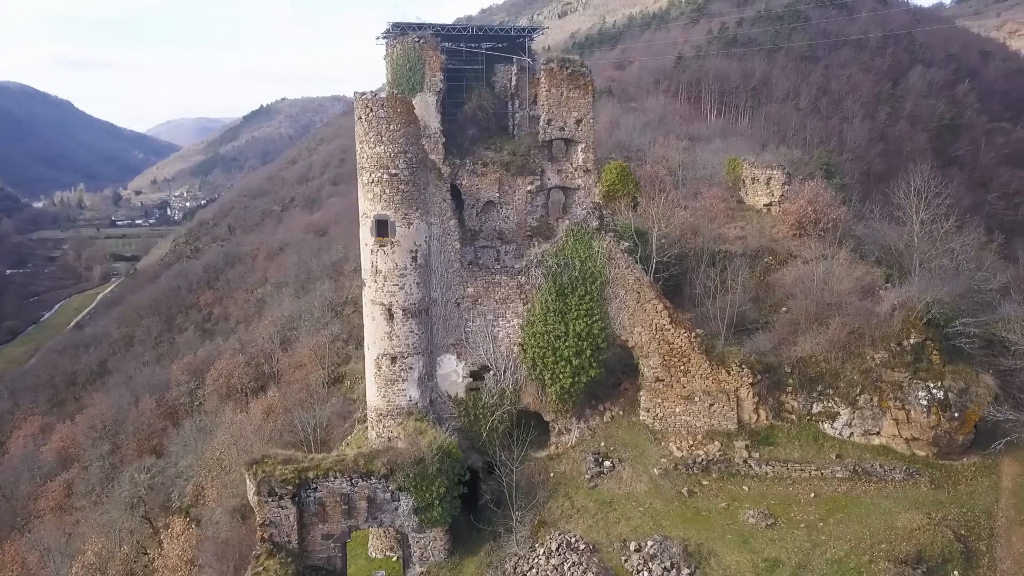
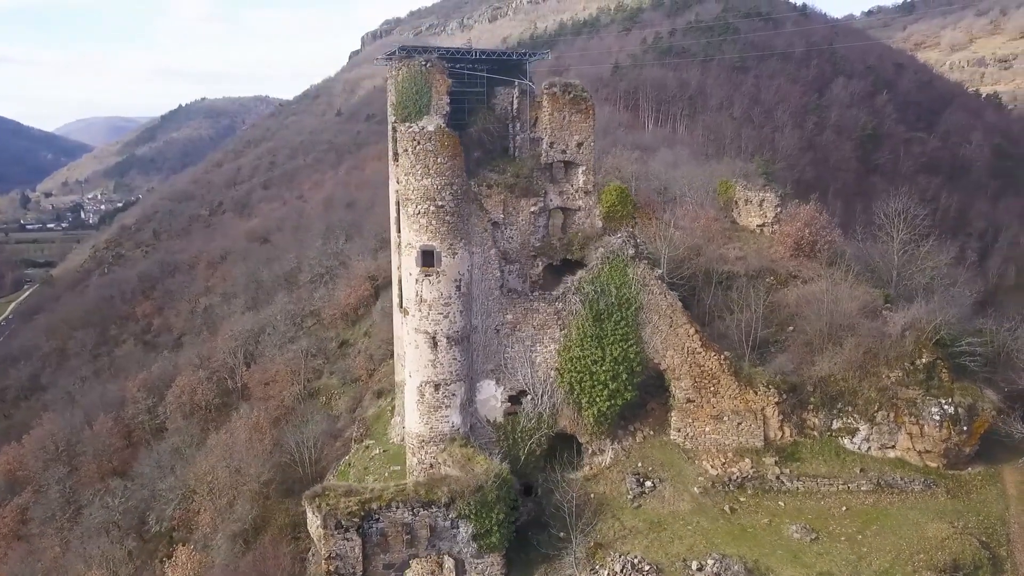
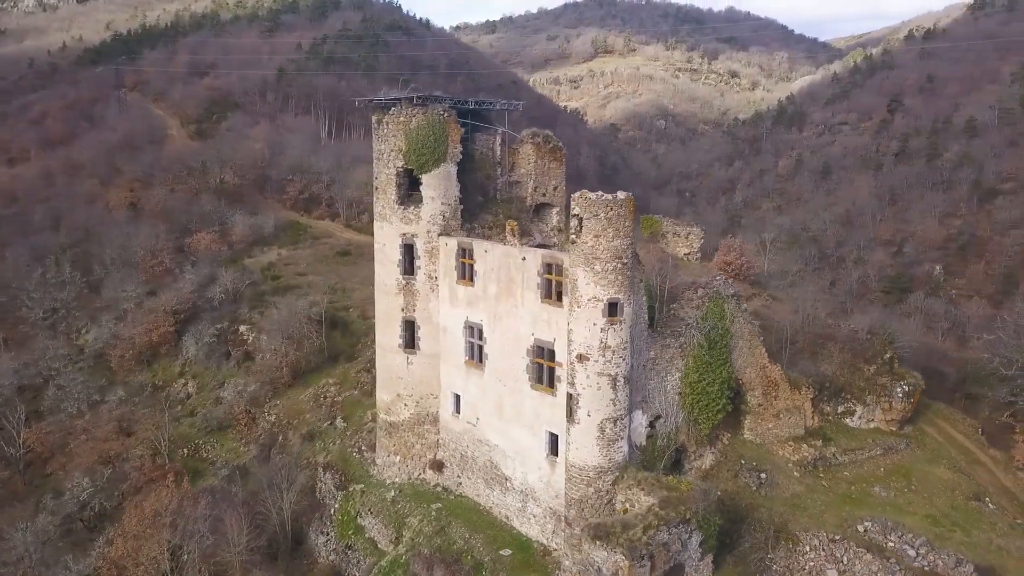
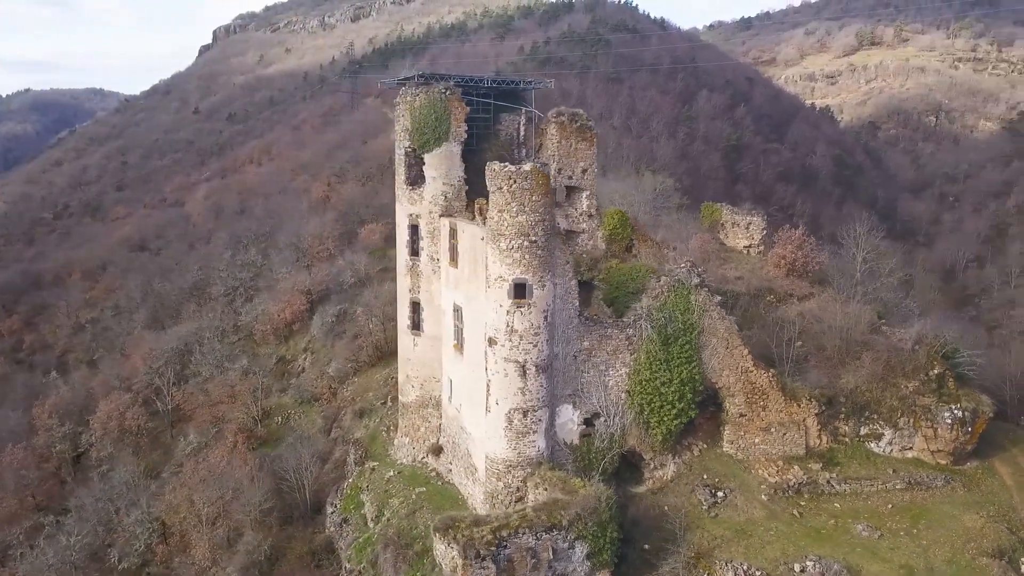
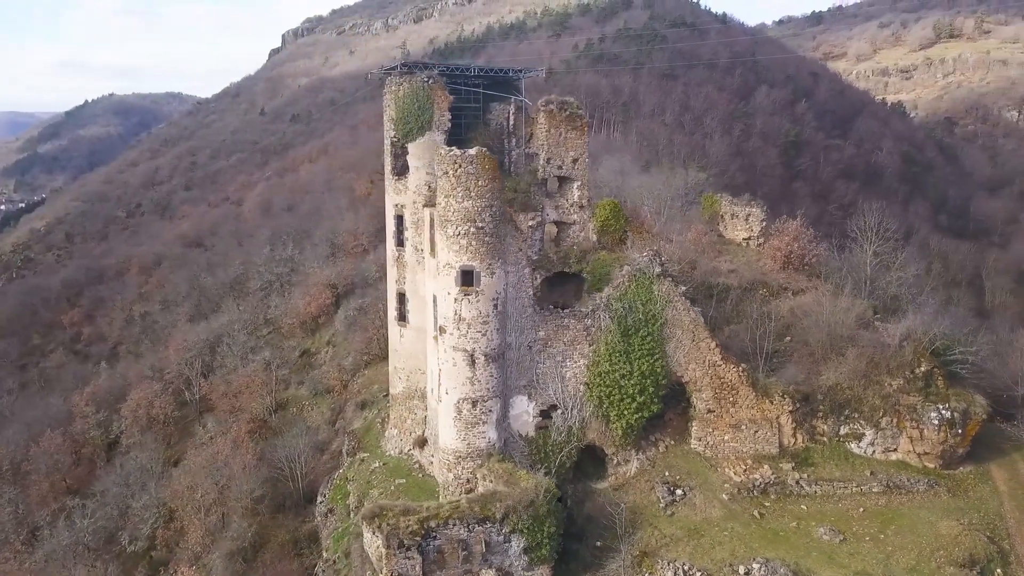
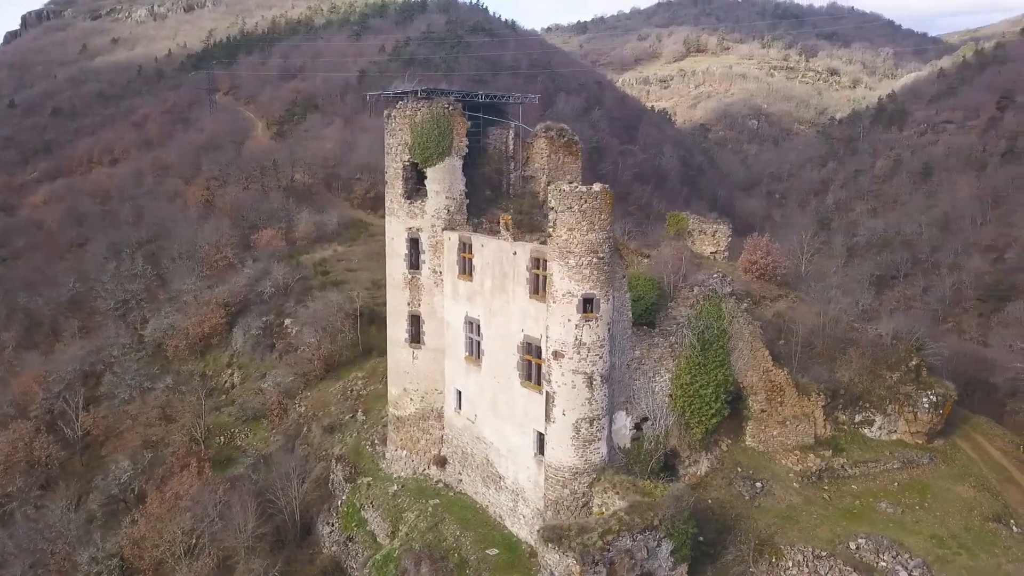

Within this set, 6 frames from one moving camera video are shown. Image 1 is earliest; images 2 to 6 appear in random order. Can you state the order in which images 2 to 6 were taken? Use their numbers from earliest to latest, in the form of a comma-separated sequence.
2, 5, 4, 6, 3
